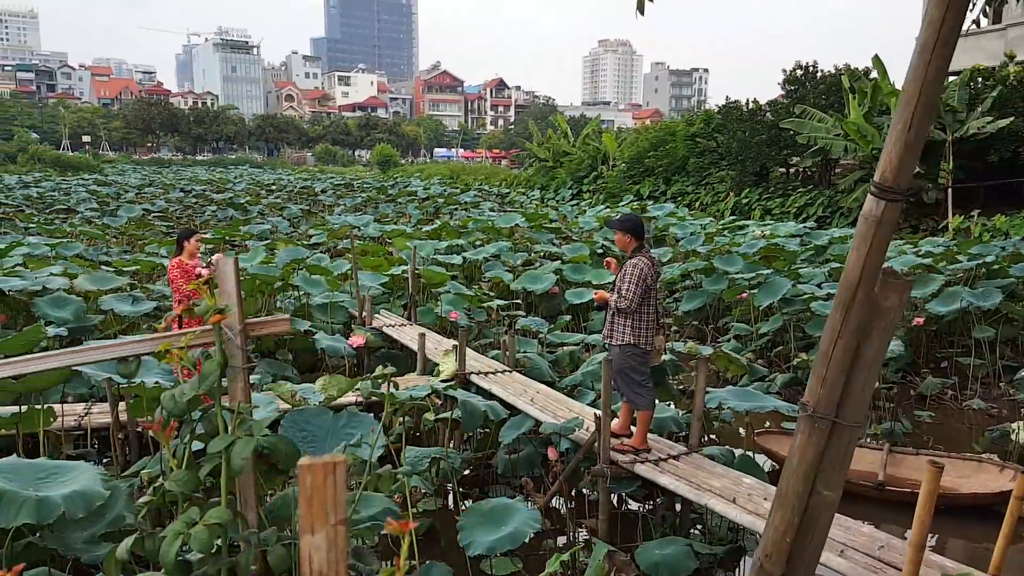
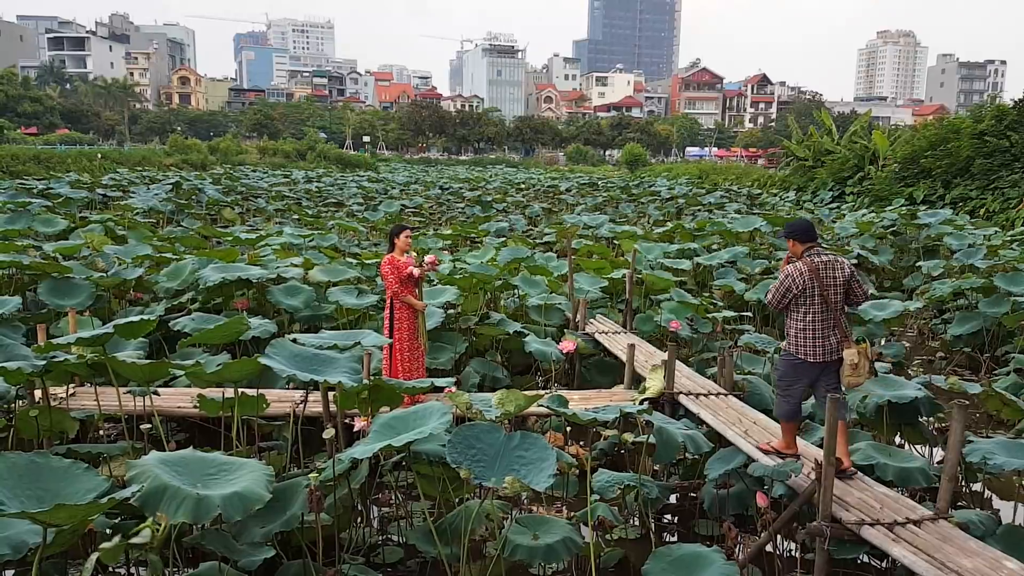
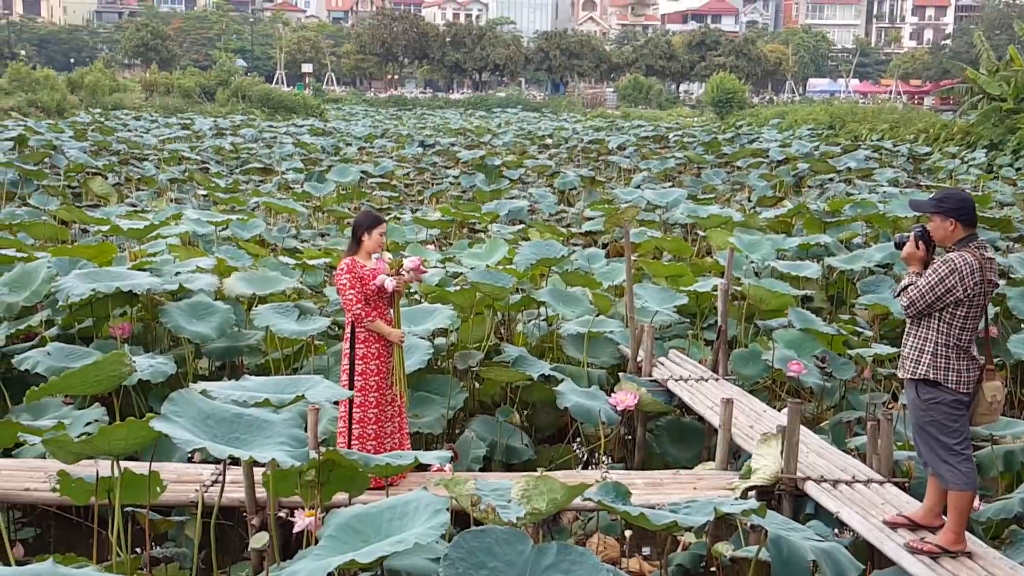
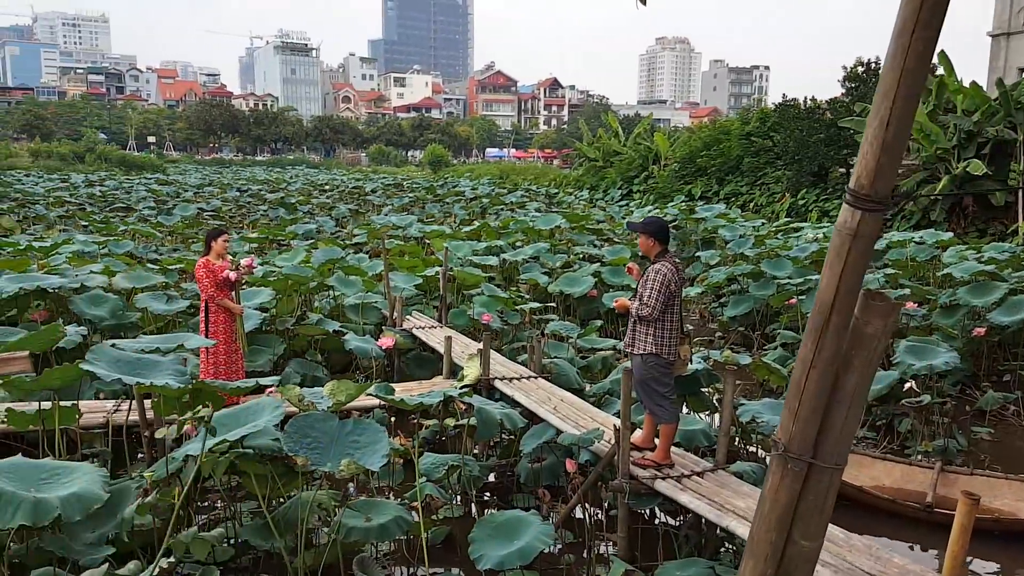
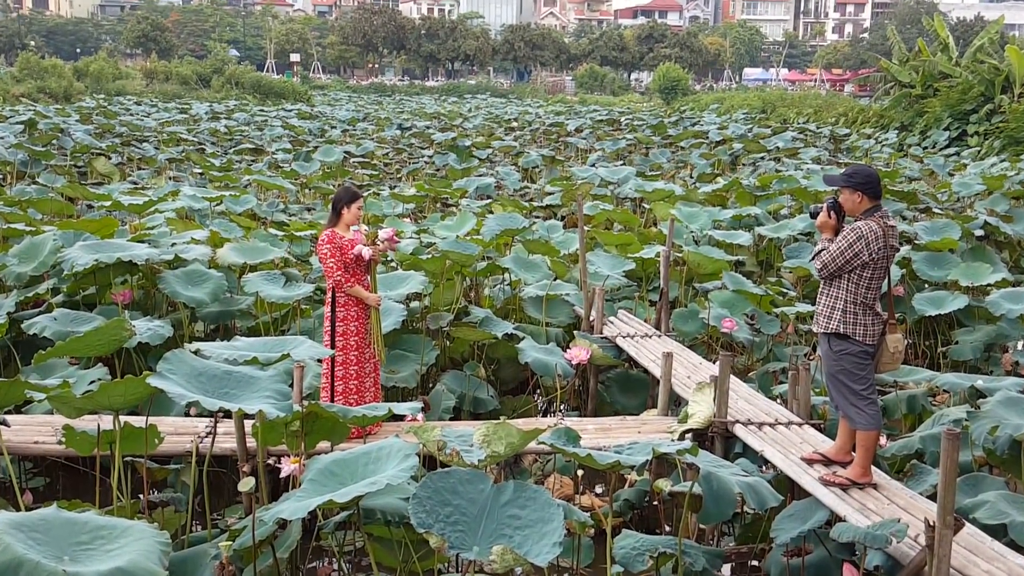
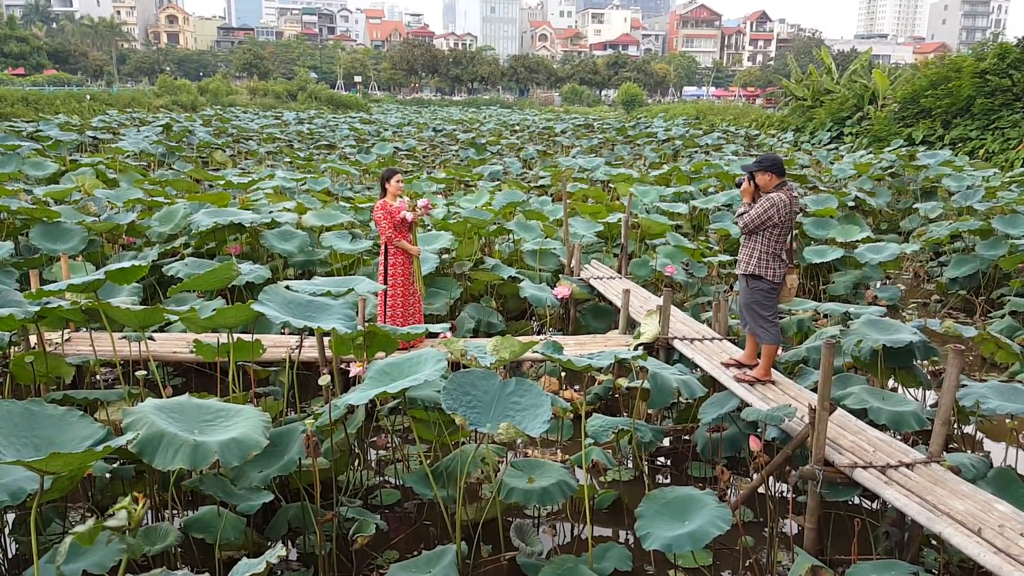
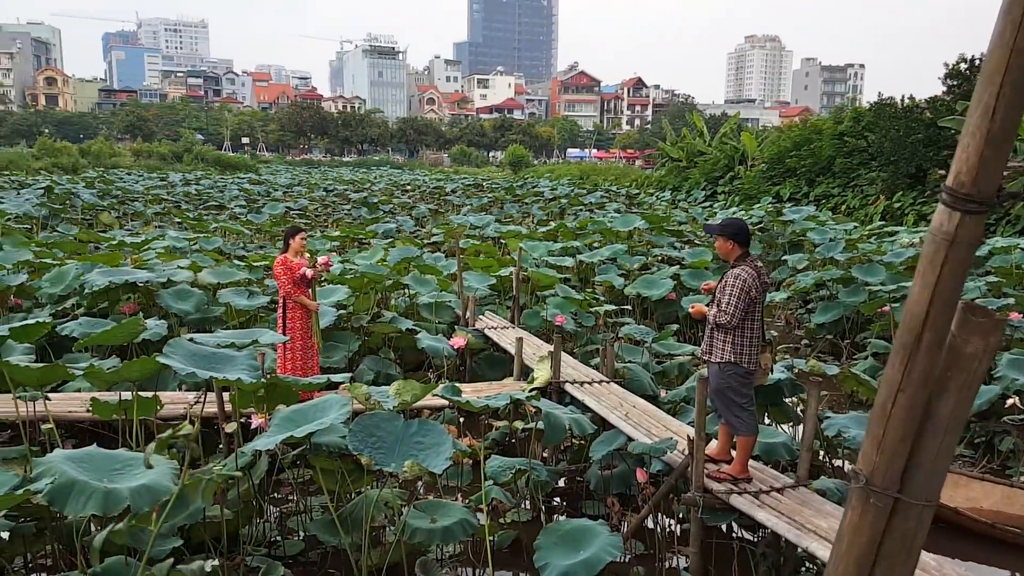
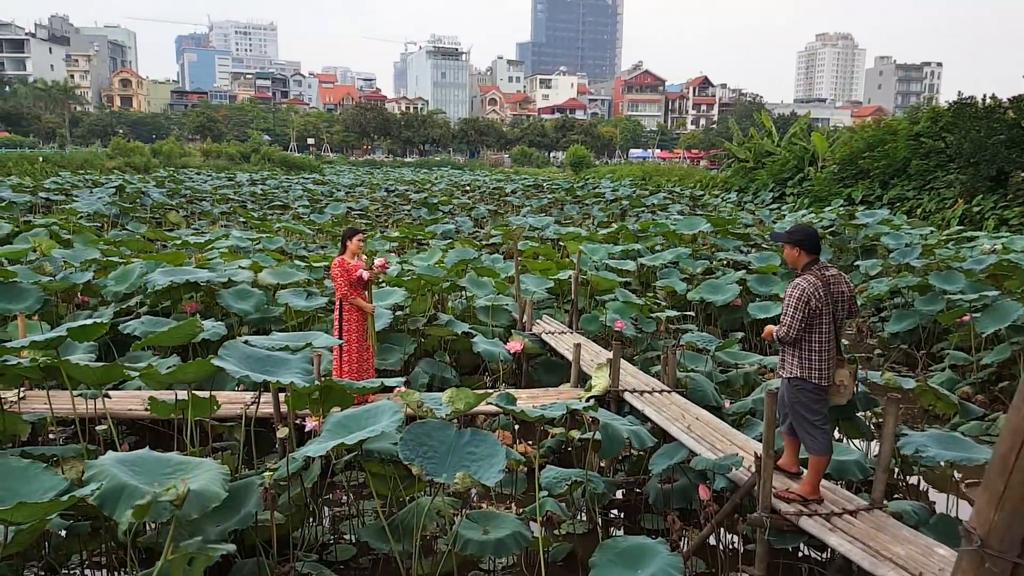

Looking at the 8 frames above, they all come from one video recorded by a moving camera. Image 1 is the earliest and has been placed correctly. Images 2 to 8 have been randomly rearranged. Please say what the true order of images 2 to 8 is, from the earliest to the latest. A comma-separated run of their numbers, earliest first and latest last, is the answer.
4, 7, 8, 2, 6, 5, 3
